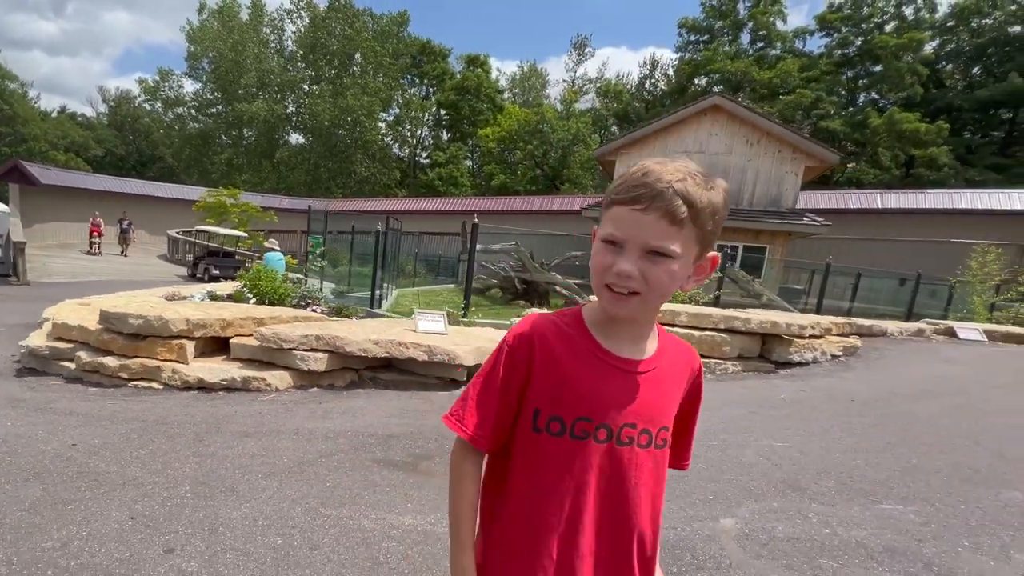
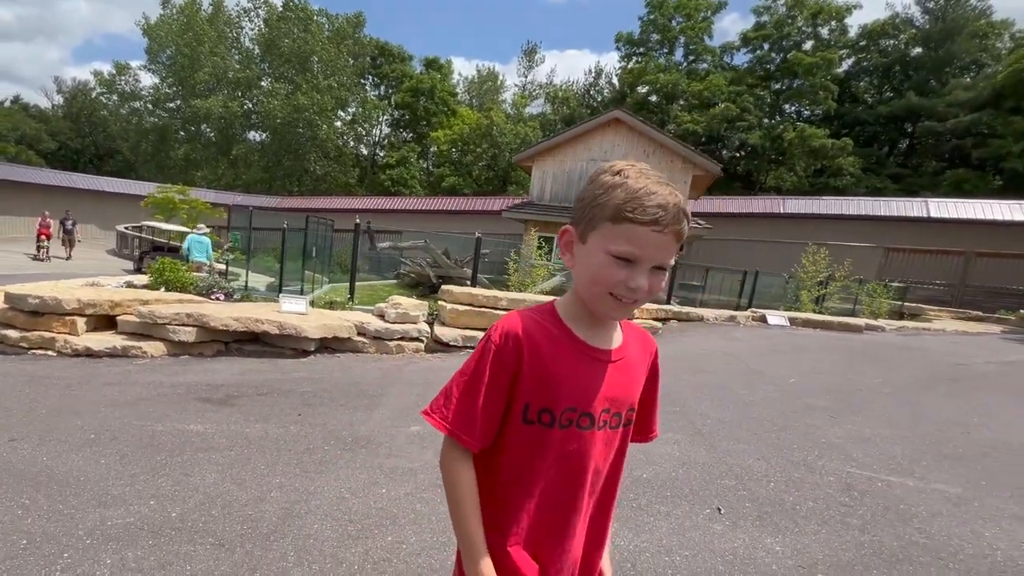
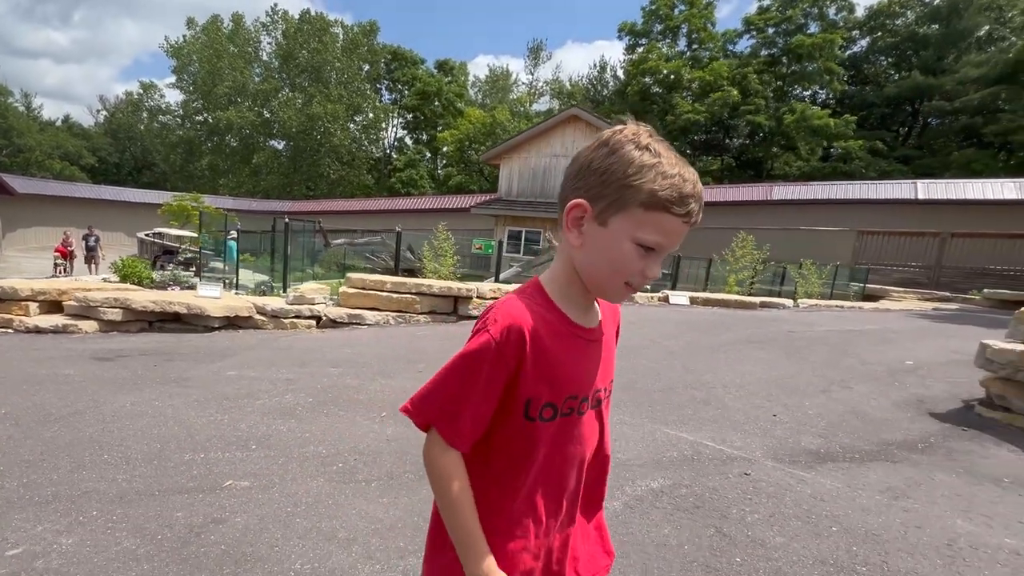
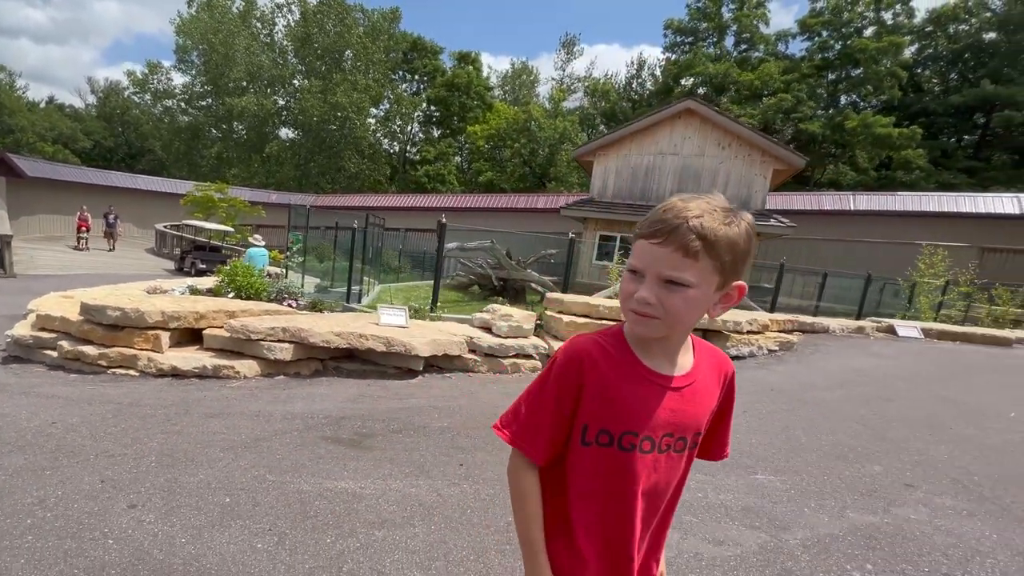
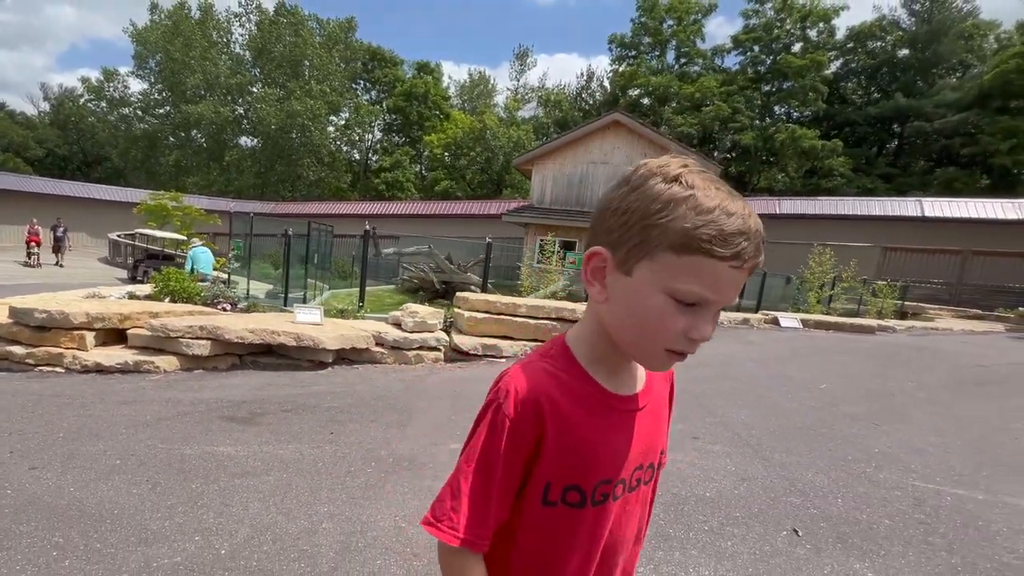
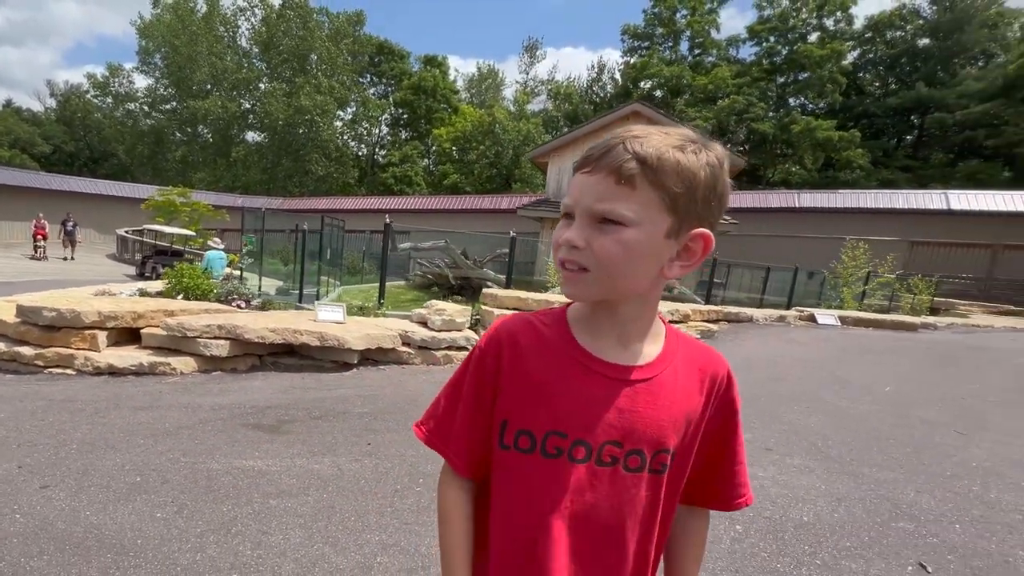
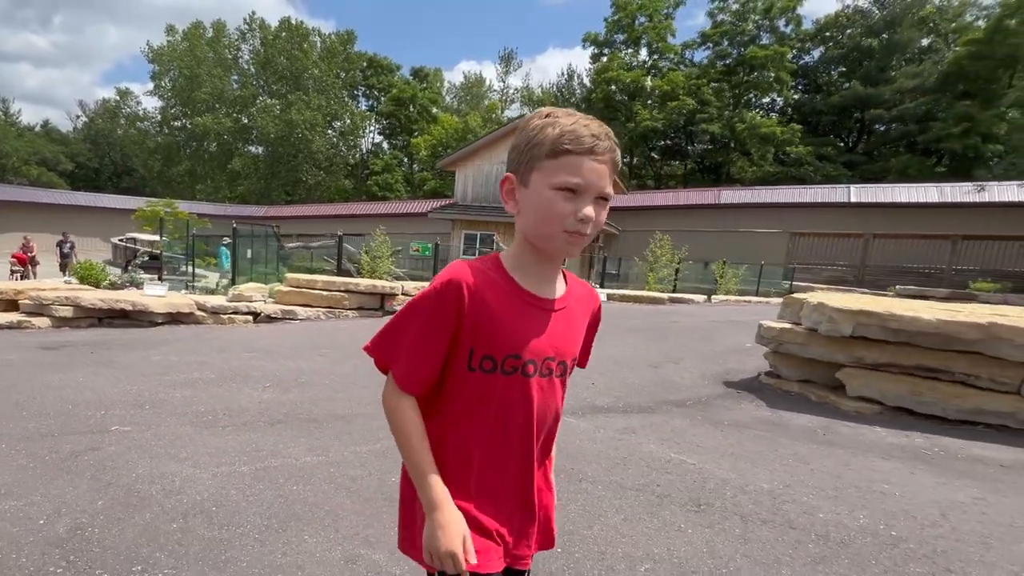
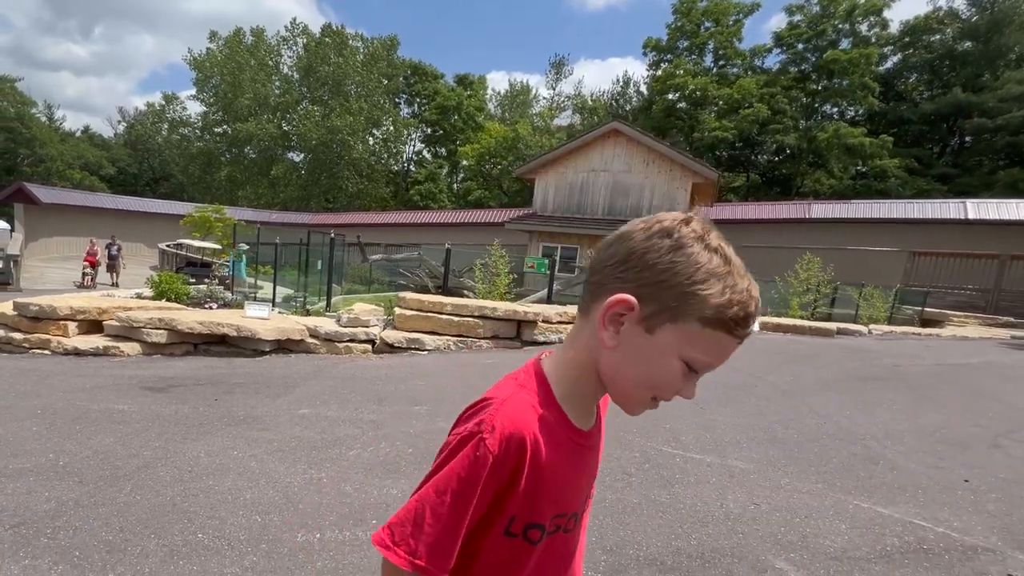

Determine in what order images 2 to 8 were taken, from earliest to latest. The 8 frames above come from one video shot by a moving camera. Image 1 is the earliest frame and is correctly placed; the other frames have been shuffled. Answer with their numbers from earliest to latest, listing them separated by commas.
4, 6, 5, 2, 8, 3, 7
